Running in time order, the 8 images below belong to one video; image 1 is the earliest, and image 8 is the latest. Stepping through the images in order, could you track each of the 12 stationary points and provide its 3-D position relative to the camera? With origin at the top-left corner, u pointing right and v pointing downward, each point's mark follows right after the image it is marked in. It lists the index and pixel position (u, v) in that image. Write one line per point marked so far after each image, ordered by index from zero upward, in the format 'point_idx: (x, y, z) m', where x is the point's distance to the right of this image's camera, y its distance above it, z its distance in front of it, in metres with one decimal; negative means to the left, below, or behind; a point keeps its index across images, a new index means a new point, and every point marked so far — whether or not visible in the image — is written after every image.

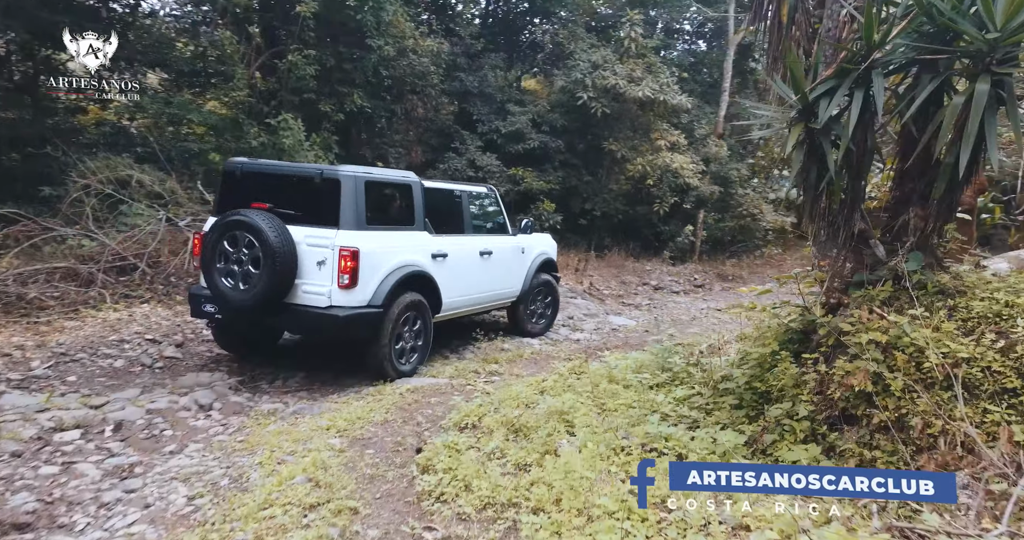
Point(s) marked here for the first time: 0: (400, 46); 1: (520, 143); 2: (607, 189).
0: (-2.2, +4.4, +11.3) m
1: (+0.2, +2.9, +13.1) m
2: (+2.3, +1.9, +13.6) m
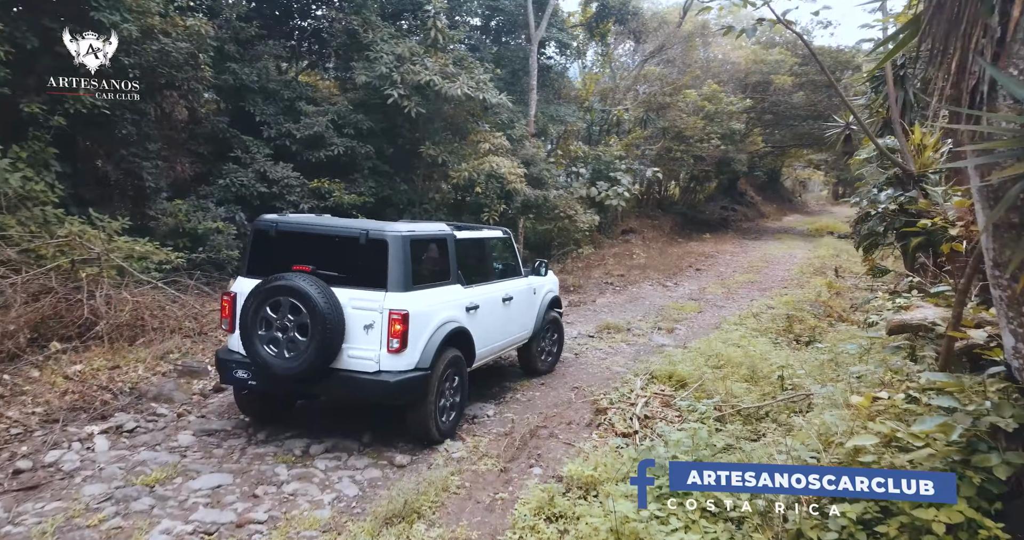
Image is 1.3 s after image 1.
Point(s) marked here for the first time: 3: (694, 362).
0: (-5.4, +3.6, +8.4) m
1: (-3.7, +2.3, +11.0) m
2: (-1.8, +1.5, +12.2) m
3: (+1.8, -0.9, +5.8) m
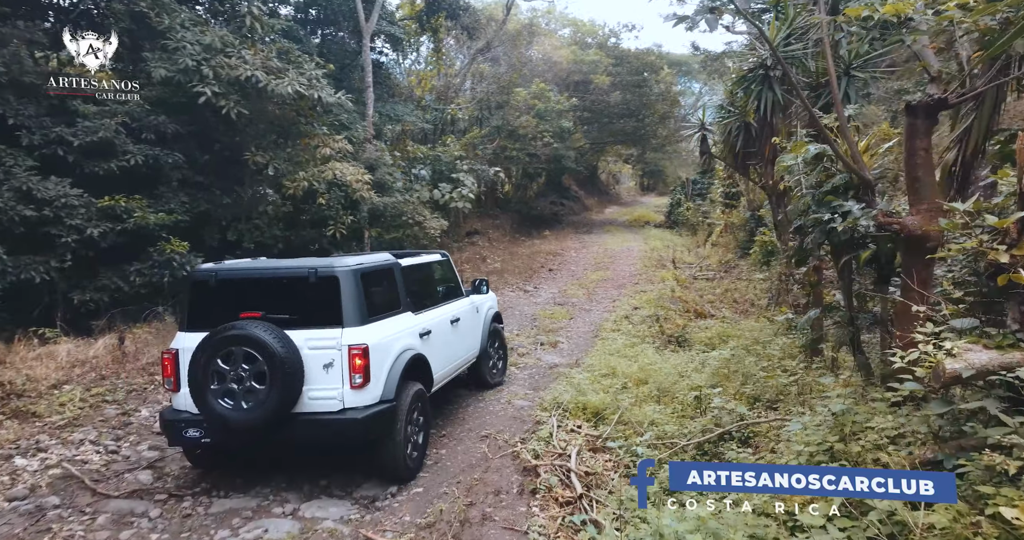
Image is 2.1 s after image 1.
0: (-7.2, +2.9, +5.8) m
1: (-6.2, +1.7, +8.8) m
2: (-4.7, +1.1, +10.5) m
3: (+0.8, -1.1, +5.4) m
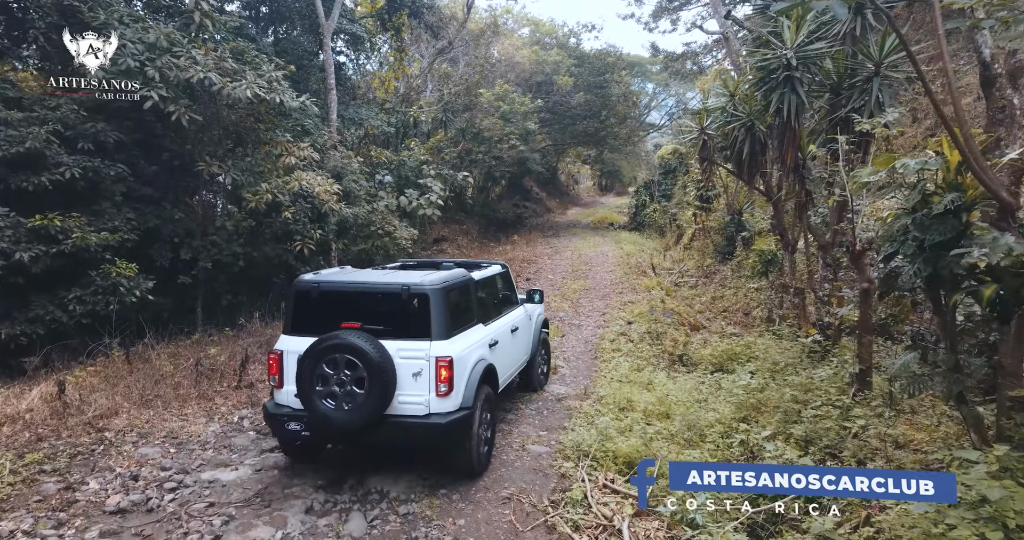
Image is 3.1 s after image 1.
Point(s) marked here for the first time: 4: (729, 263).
0: (-7.2, +2.5, +4.6) m
1: (-6.4, +1.3, +7.7) m
2: (-5.0, +0.7, +9.5) m
3: (+1.0, -1.3, +4.9) m
4: (+5.7, +0.1, +14.9) m
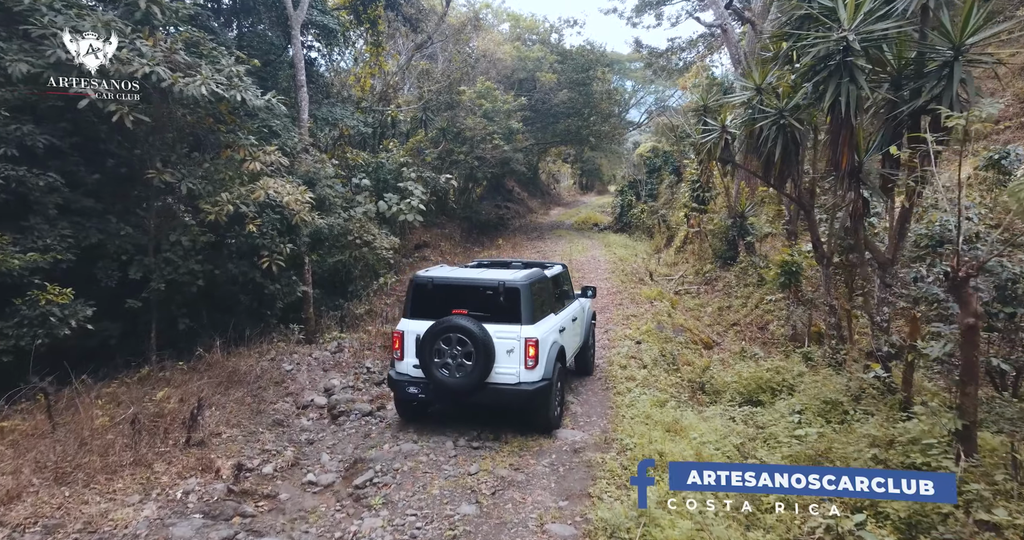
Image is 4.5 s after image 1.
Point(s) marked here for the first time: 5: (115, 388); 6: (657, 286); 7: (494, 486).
0: (-7.1, +2.1, +3.4) m
1: (-6.4, +1.0, +6.5) m
2: (-5.1, +0.4, +8.4) m
3: (+1.1, -1.6, +3.9) m
4: (+5.4, 0.0, +14.1) m
5: (-4.5, -1.3, +6.4) m
6: (+3.5, -0.4, +13.6) m
7: (-0.2, -1.7, +4.4) m
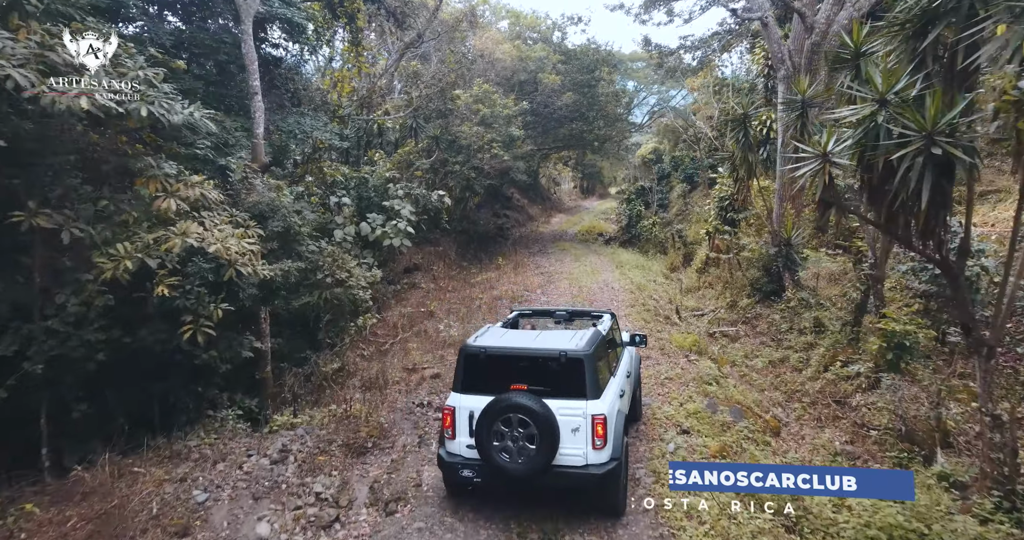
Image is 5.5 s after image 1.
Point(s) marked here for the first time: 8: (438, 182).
0: (-7.1, +1.3, +1.2) m
1: (-6.3, +0.2, +4.3) m
2: (-5.0, -0.4, +6.2) m
3: (+1.1, -2.3, +1.8) m
4: (+5.5, -0.8, +12.0) m
5: (-4.4, -2.1, +4.2) m
6: (+3.5, -1.2, +11.5) m
7: (-0.1, -2.4, +2.3) m
8: (-2.5, +3.0, +19.3) m
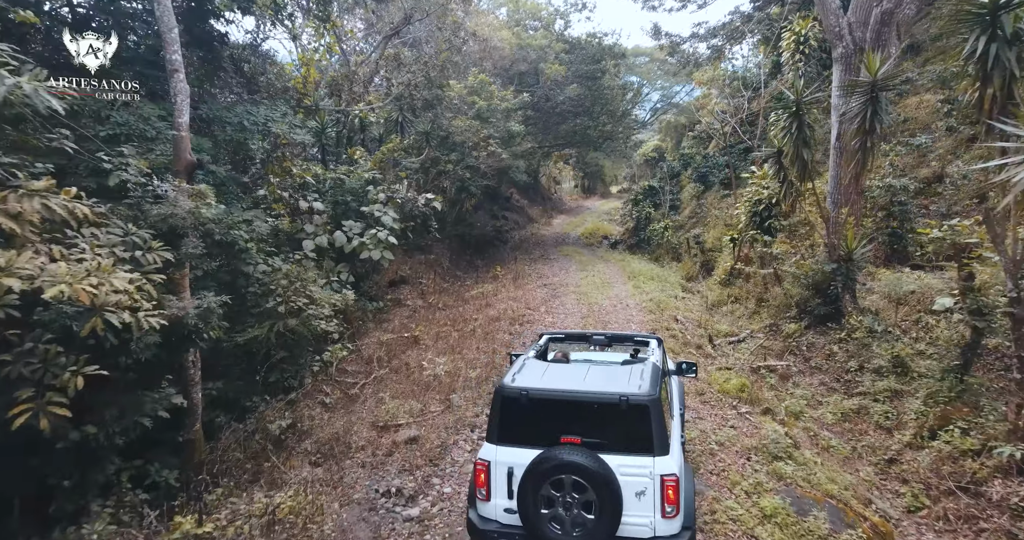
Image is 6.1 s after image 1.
0: (-7.1, +0.9, -0.9) m
1: (-6.3, -0.2, +2.2) m
2: (-5.0, -0.8, +4.1) m
3: (+1.2, -2.7, -0.3) m
4: (+5.5, -1.1, +9.9) m
5: (-4.4, -2.5, +2.1) m
6: (+3.5, -1.5, +9.4) m
7: (-0.1, -2.8, +0.2) m
8: (-2.5, +2.6, +17.2) m
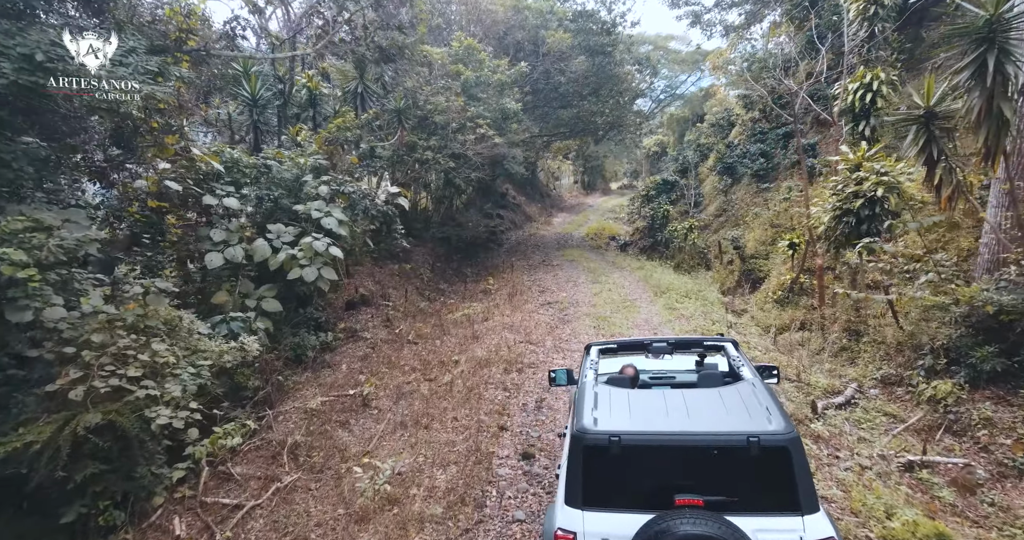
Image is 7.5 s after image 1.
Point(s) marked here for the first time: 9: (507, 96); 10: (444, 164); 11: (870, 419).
0: (-7.1, +0.5, -4.7) m
1: (-6.3, -0.7, -1.6) m
2: (-5.0, -1.2, +0.3) m
3: (+1.2, -3.1, -4.1) m
4: (+5.4, -1.4, +6.1) m
5: (-4.4, -2.9, -1.7) m
6: (+3.5, -1.9, +5.6) m
7: (-0.1, -3.2, -3.6) m
8: (-2.6, +2.2, +13.3) m
9: (-0.2, +5.1, +16.7) m
10: (-1.7, +2.7, +14.3) m
11: (+4.2, -1.7, +6.6) m
